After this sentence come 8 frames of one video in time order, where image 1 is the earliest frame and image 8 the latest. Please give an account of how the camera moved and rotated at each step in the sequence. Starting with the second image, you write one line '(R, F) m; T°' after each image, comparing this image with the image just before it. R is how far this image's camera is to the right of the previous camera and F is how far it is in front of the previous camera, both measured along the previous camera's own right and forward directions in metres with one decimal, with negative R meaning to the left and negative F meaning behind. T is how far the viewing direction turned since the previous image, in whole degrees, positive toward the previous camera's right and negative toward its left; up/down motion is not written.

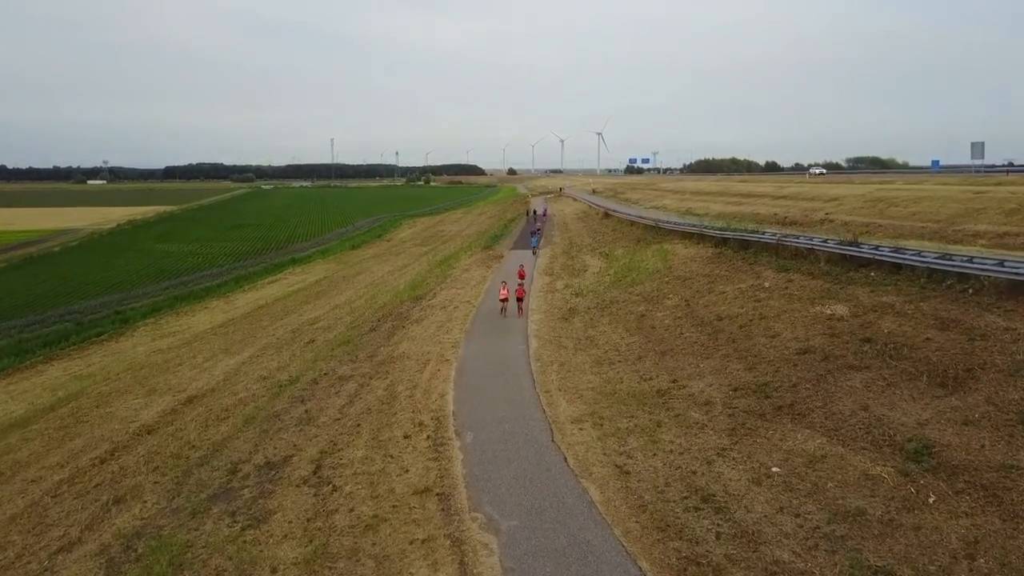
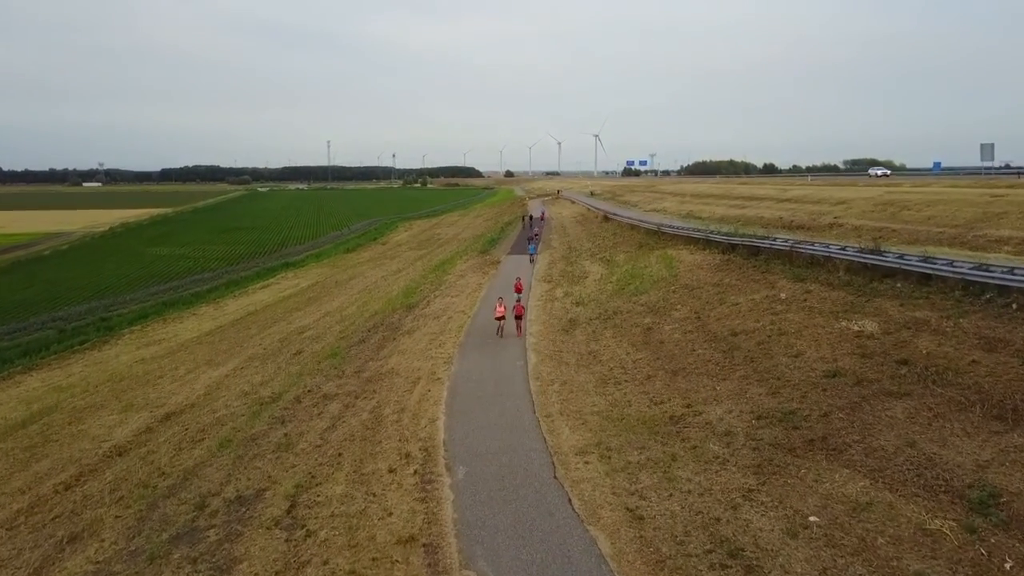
(0.0, +1.2) m; 0°
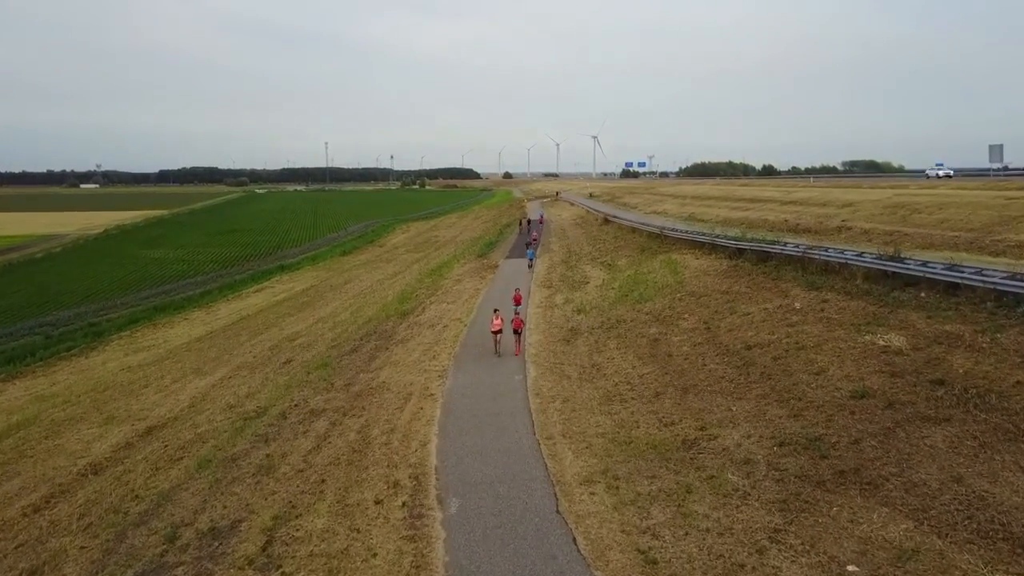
(0.0, +0.9) m; 0°
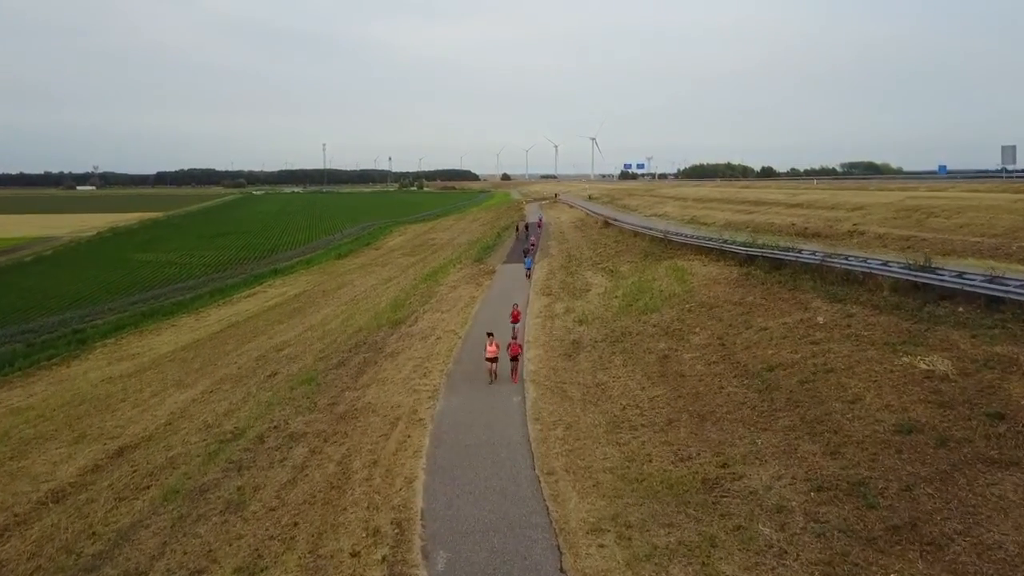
(0.0, +1.2) m; 0°
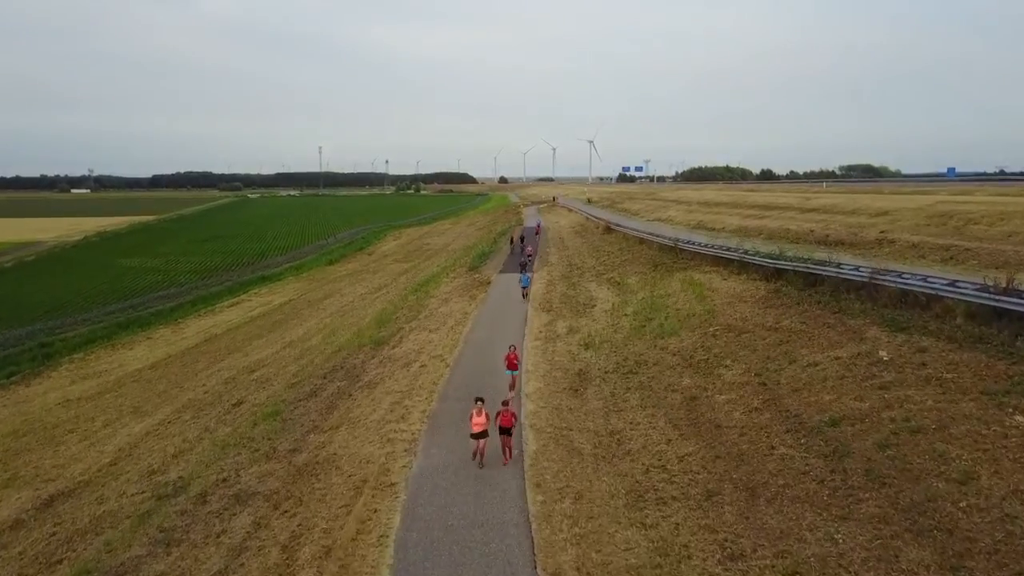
(0.0, +2.5) m; 0°
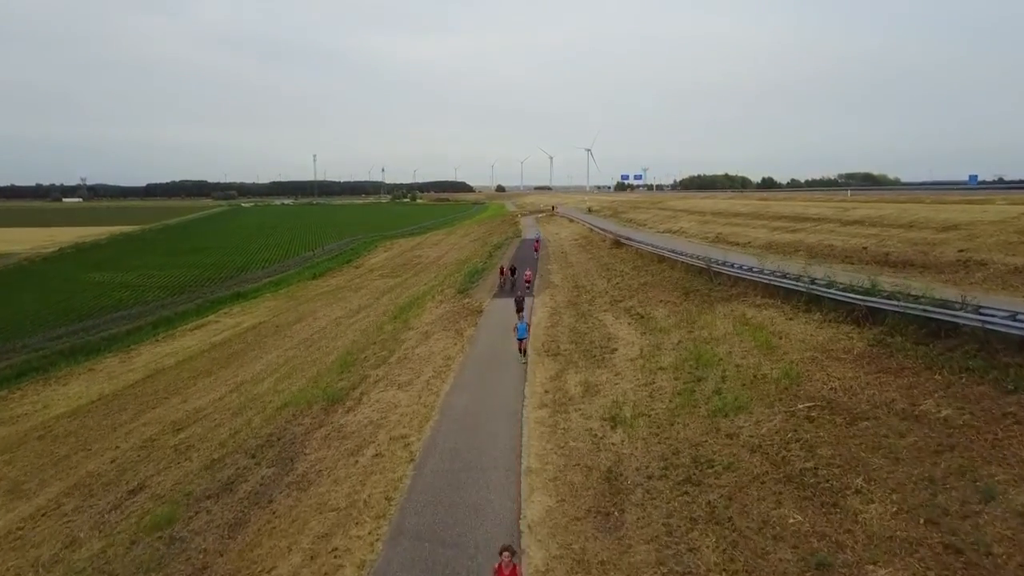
(0.0, +5.0) m; 0°
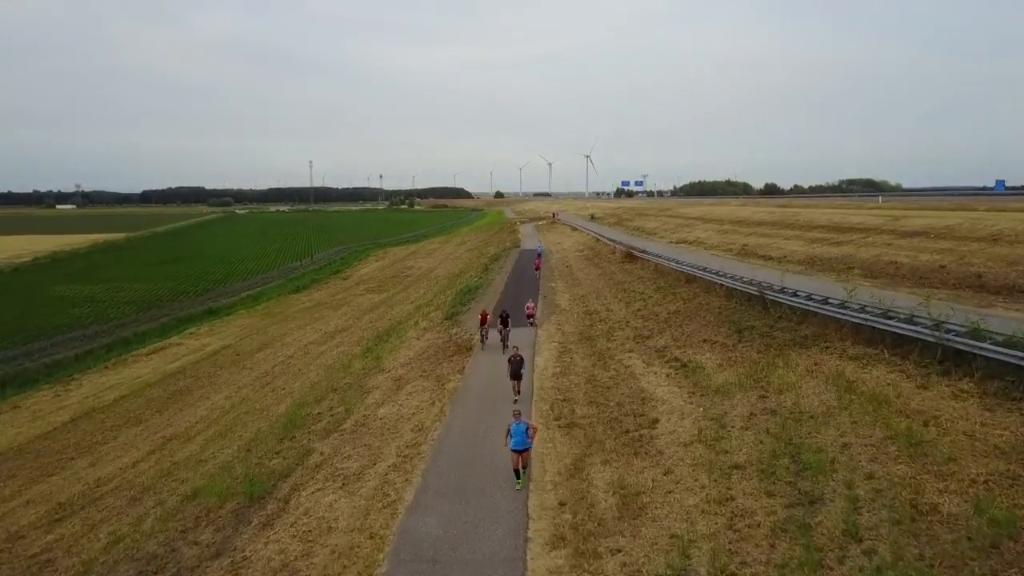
(0.0, +5.0) m; 0°
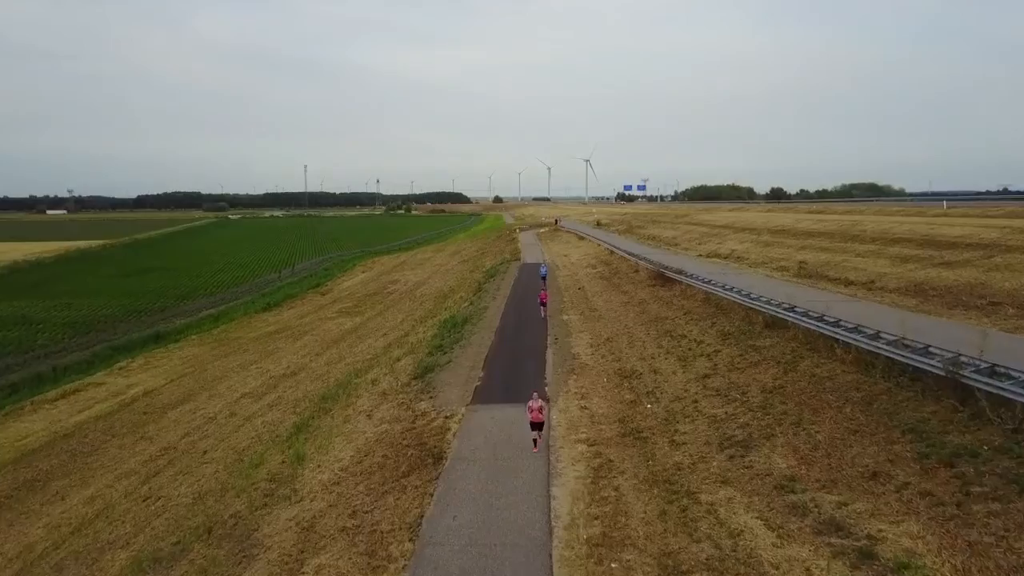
(0.0, +7.7) m; 0°
